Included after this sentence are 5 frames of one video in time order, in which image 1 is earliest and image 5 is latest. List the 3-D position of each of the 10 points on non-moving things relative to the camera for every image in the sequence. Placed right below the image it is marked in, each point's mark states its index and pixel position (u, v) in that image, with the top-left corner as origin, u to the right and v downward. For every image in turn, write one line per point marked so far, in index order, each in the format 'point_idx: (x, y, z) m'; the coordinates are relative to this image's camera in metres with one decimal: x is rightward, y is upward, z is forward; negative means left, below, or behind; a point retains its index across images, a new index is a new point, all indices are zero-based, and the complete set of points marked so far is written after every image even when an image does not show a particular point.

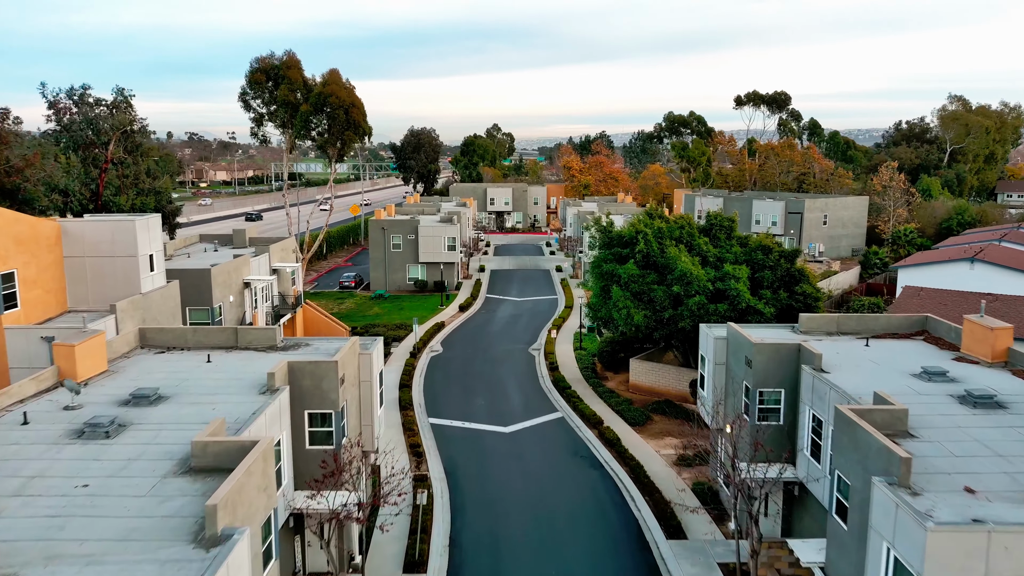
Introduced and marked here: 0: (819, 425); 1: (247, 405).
0: (+7.4, -3.3, +17.2) m
1: (-5.8, -2.6, +15.5) m
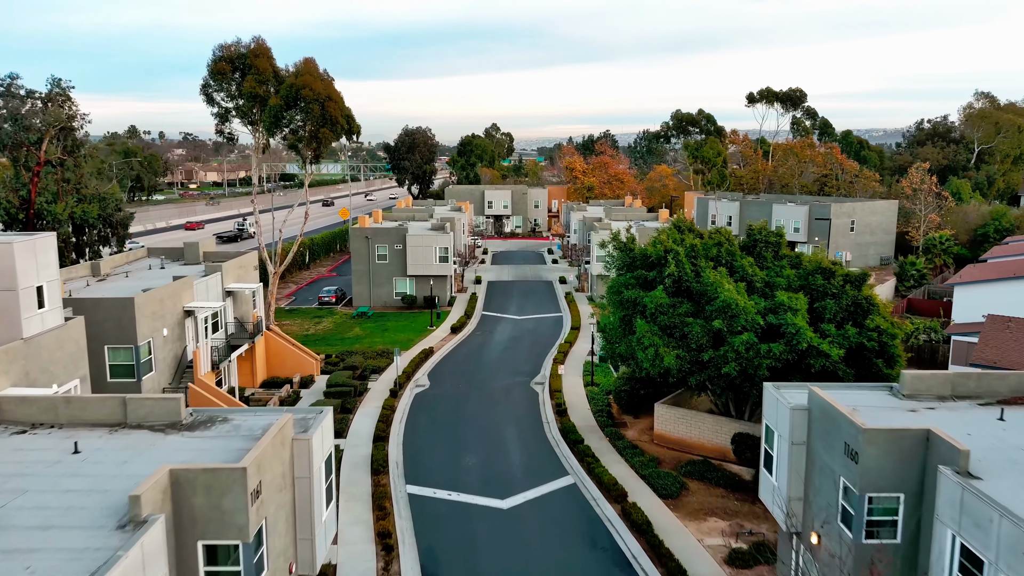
0: (+7.4, -4.4, +11.4) m
1: (-5.8, -3.7, +9.7) m
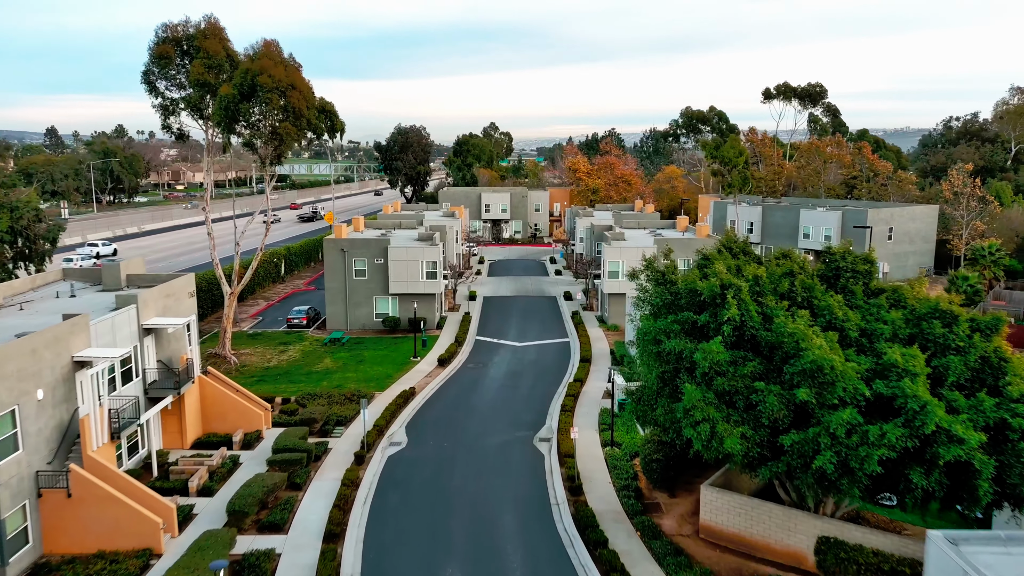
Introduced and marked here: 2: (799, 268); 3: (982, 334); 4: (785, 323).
0: (+7.4, -5.6, +4.7) m
1: (-5.8, -4.9, +3.0) m
2: (+7.7, +0.5, +19.1) m
3: (+11.2, -1.1, +17.0) m
4: (+6.3, -0.8, +16.5) m
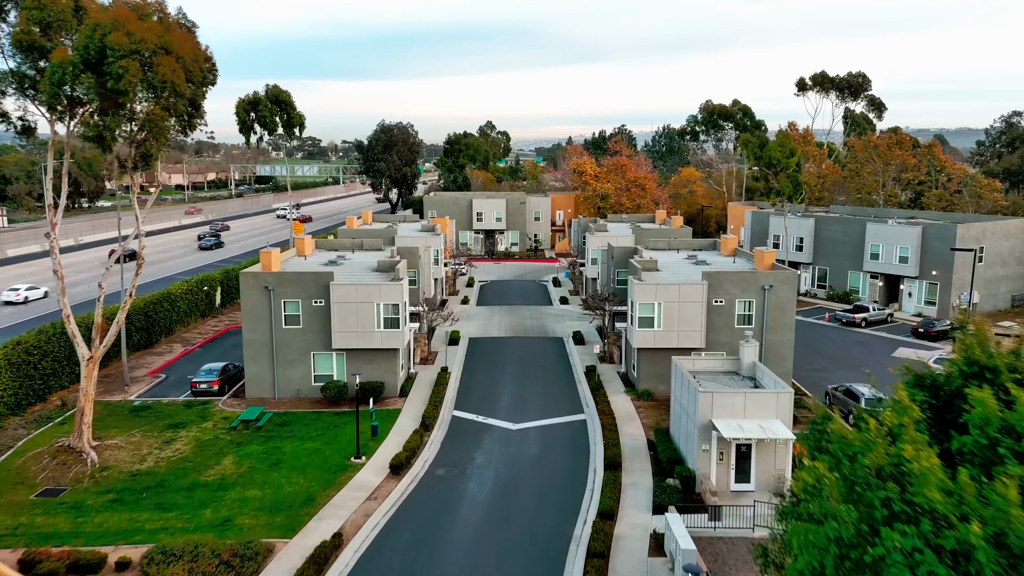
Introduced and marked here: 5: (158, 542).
0: (+7.1, -7.8, -7.2) m
1: (-6.1, -7.1, -8.9) m
2: (+7.5, -1.7, +7.2) m
3: (+10.9, -3.3, +5.1) m
4: (+6.1, -3.0, +4.6) m
5: (-9.7, -6.9, +19.4) m
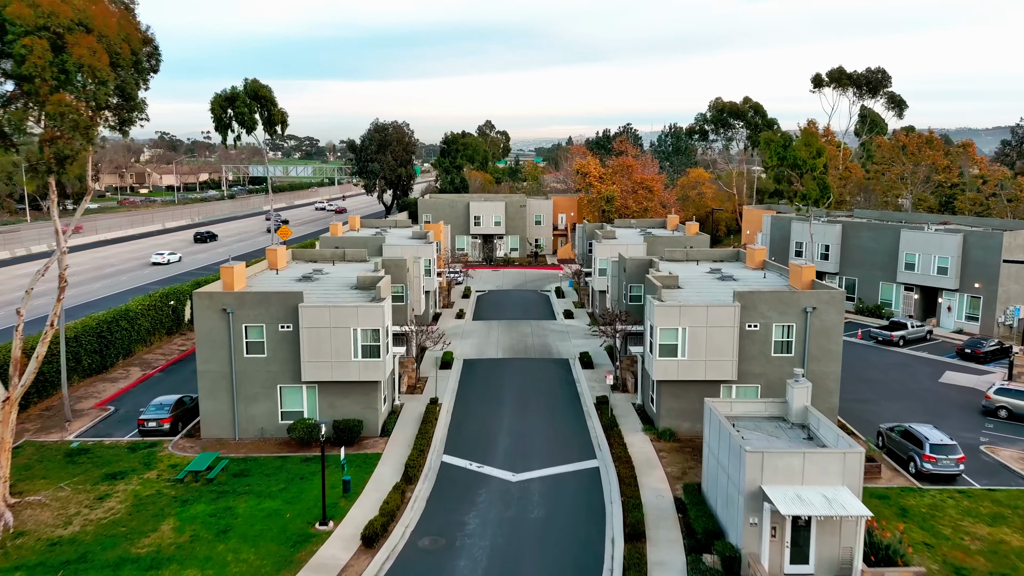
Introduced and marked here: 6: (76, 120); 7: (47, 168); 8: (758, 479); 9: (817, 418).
0: (+7.1, -8.6, -11.5) m
1: (-6.0, -7.9, -13.2) m
2: (+7.5, -2.5, +2.9) m
3: (+10.9, -4.1, +0.8) m
4: (+6.1, -3.8, +0.3) m
5: (-9.7, -7.7, +15.1) m
6: (-11.5, +4.6, +19.3) m
7: (-12.7, +3.5, +20.2) m
8: (+5.9, -4.6, +17.1) m
9: (+8.3, -3.5, +19.5) m
